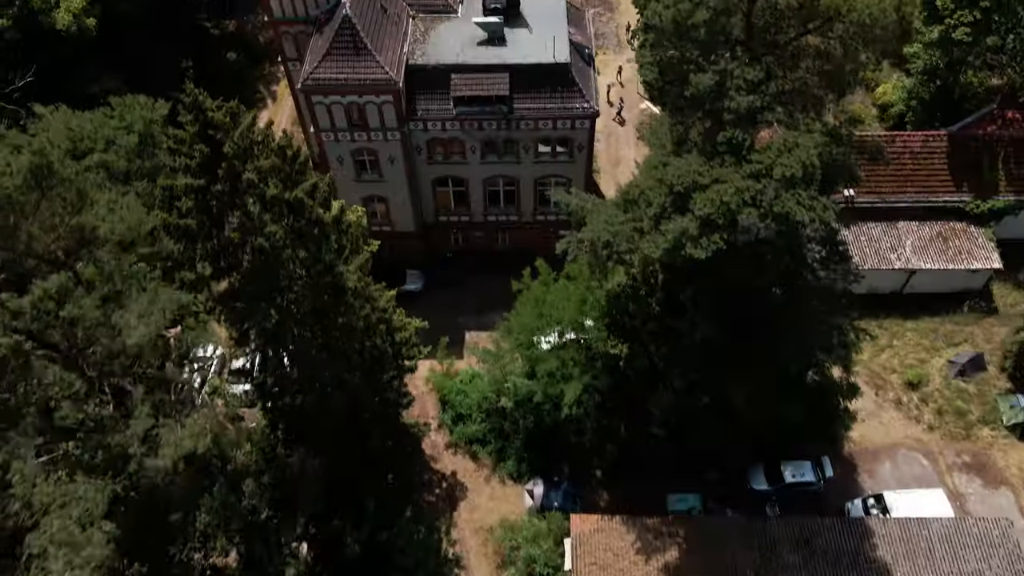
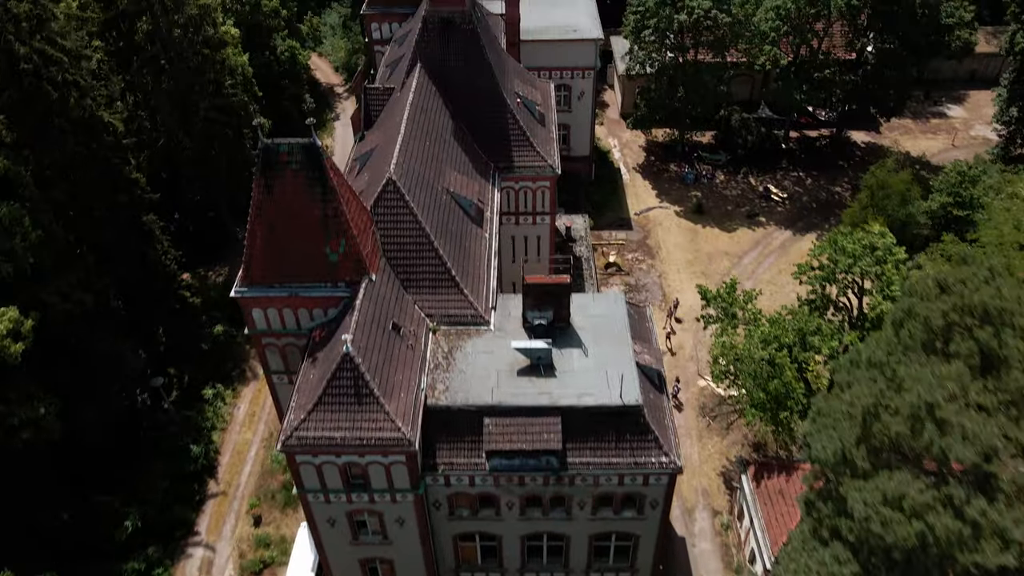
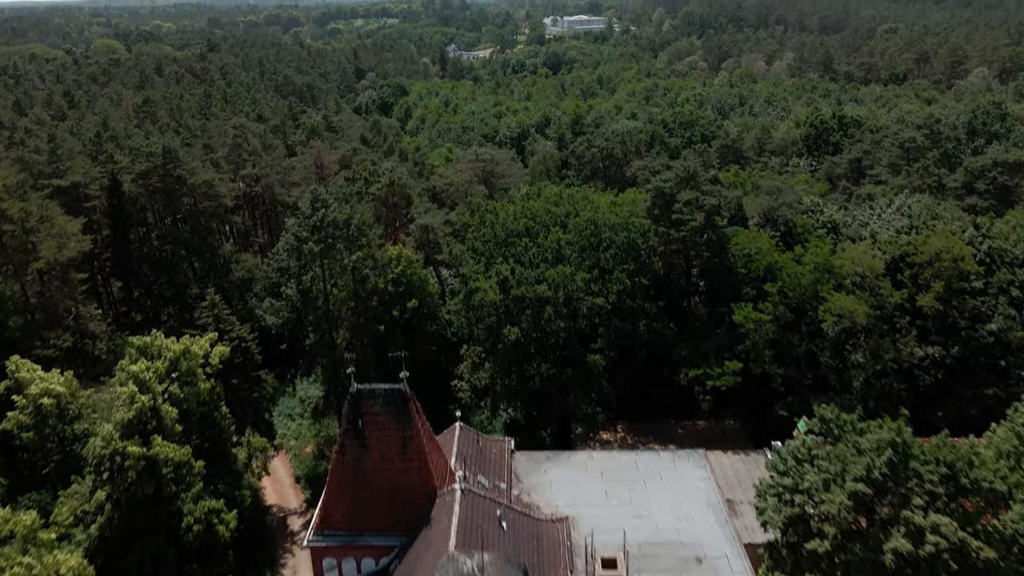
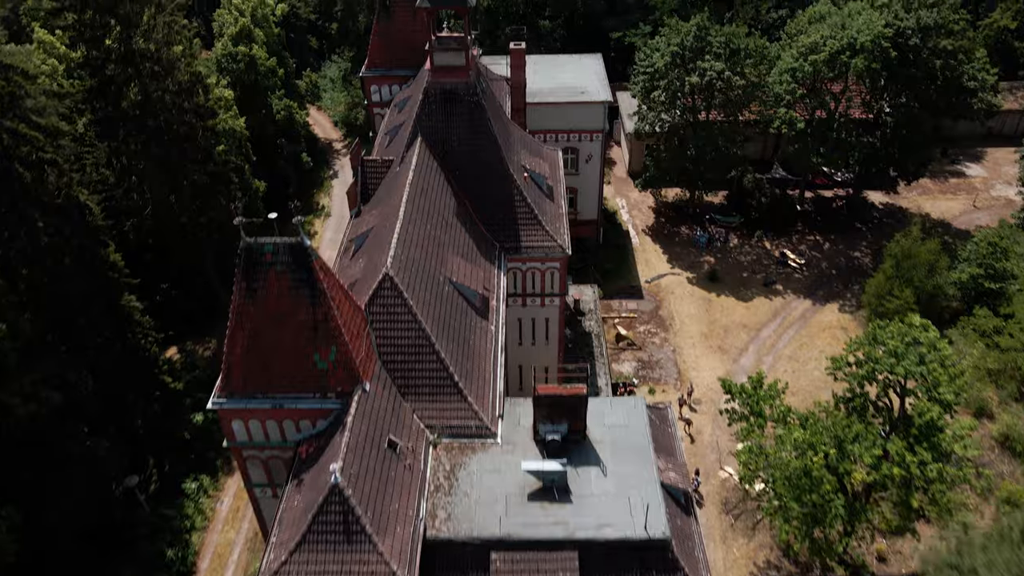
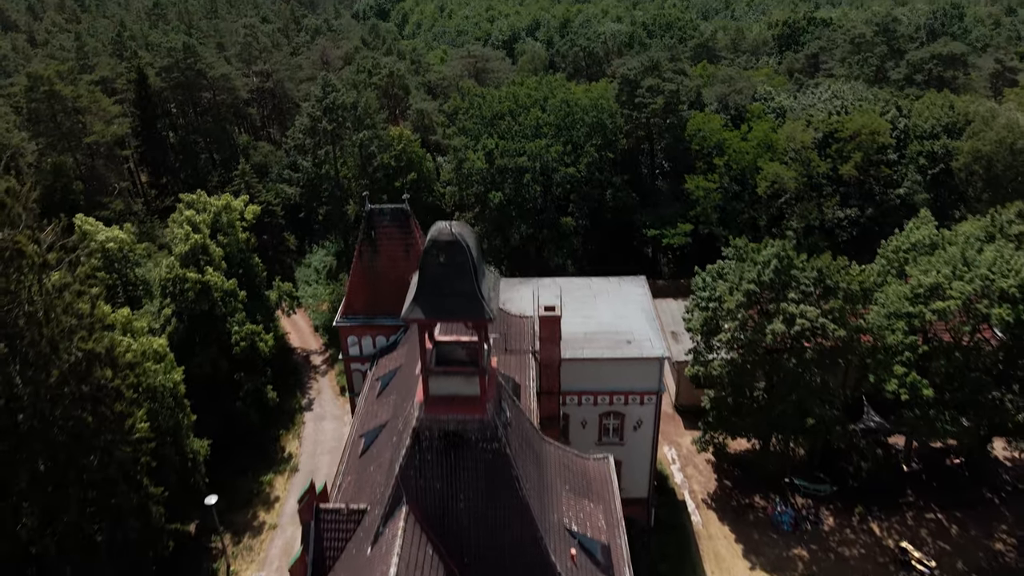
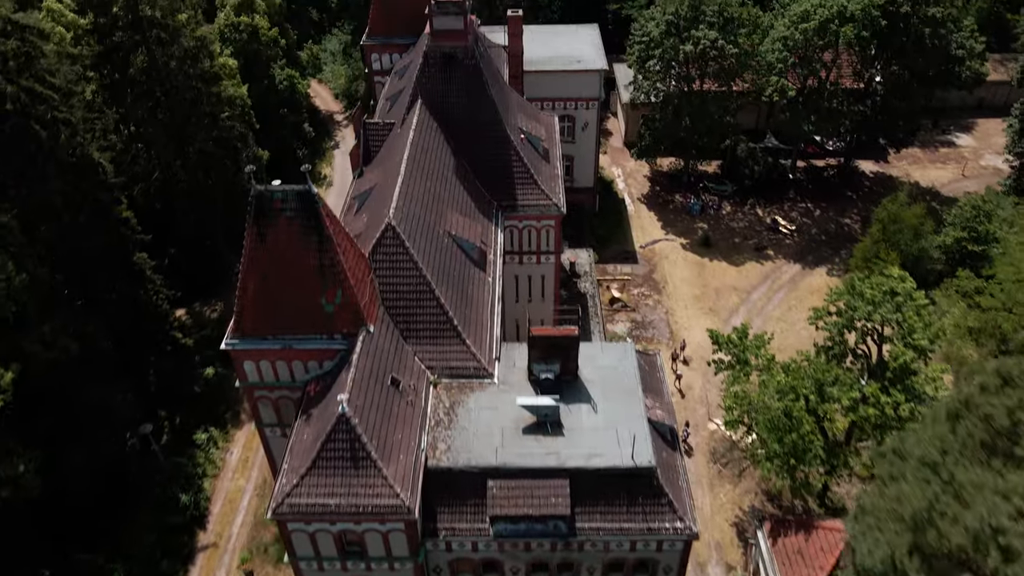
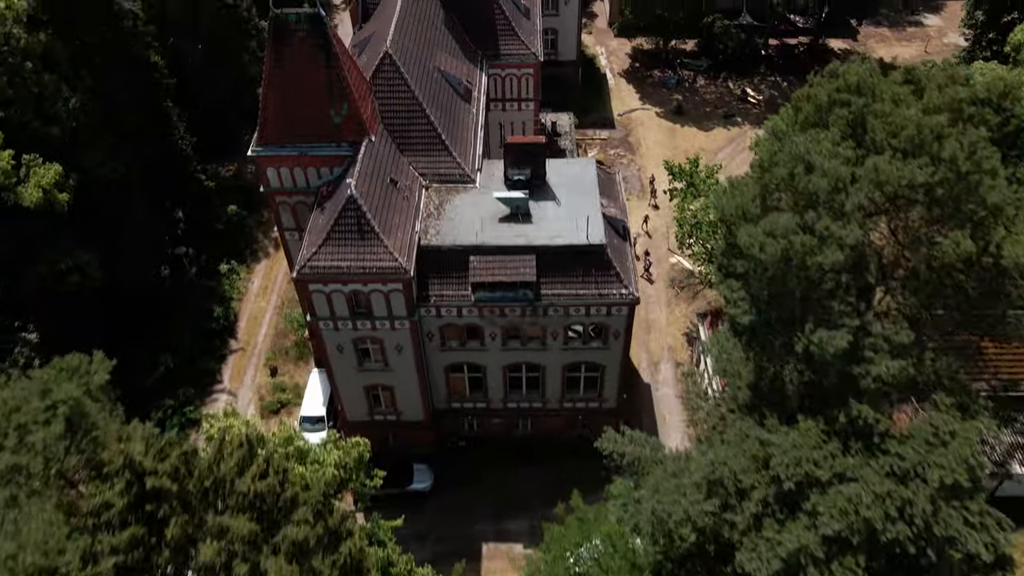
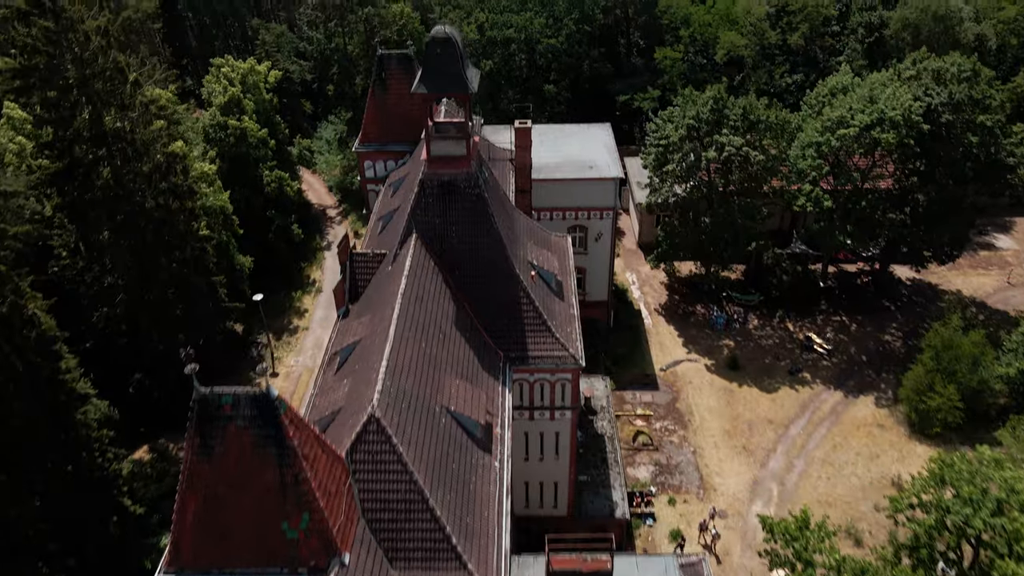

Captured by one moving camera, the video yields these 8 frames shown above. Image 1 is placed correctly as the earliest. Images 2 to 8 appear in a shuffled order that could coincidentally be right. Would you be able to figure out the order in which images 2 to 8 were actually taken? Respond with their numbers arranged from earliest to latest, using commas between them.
7, 2, 6, 4, 8, 5, 3
